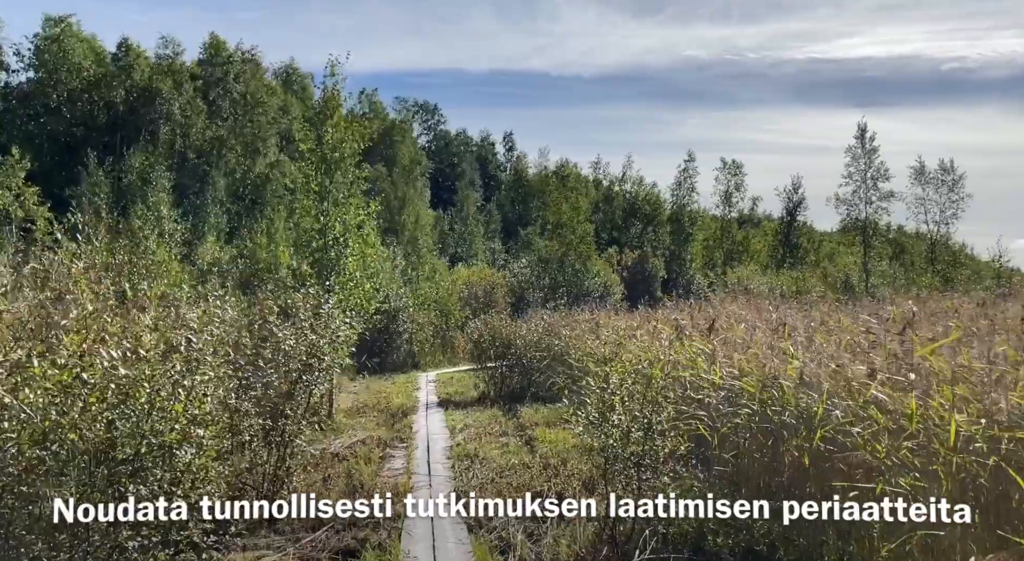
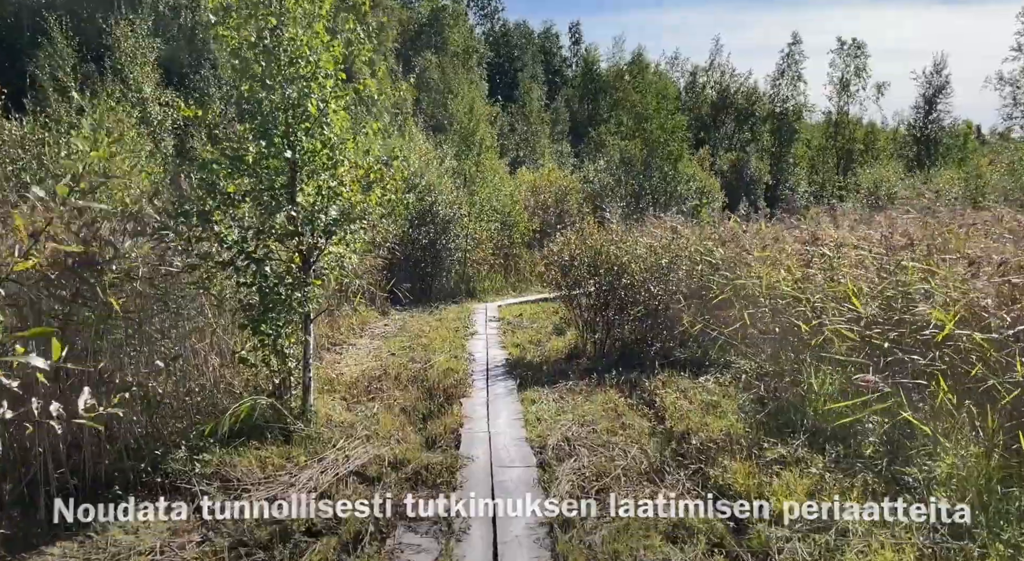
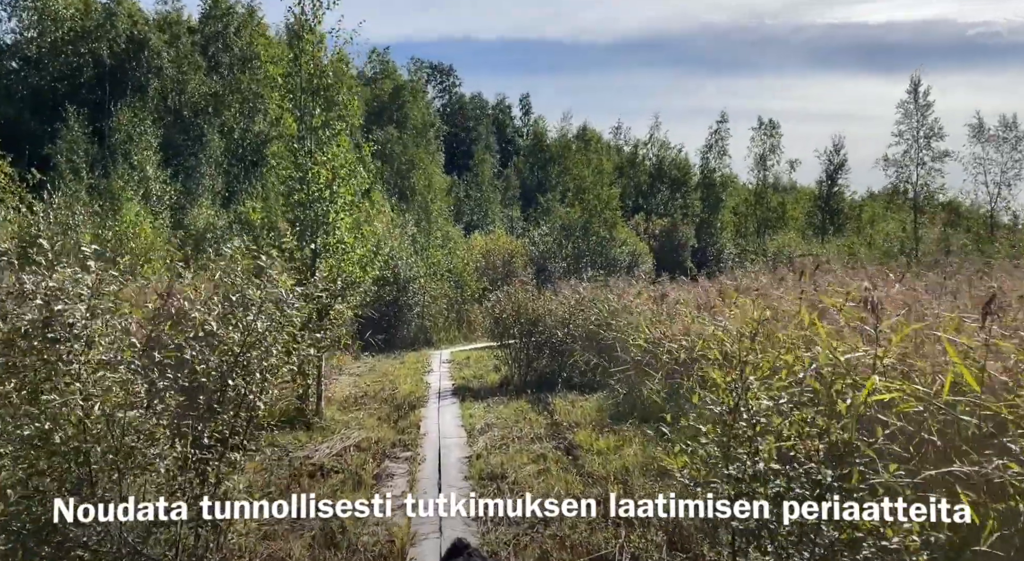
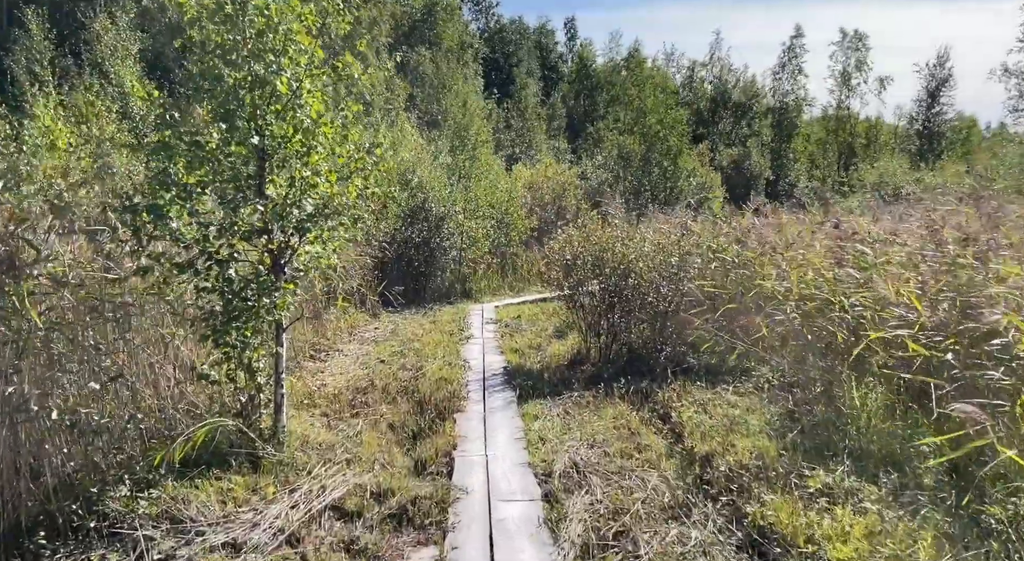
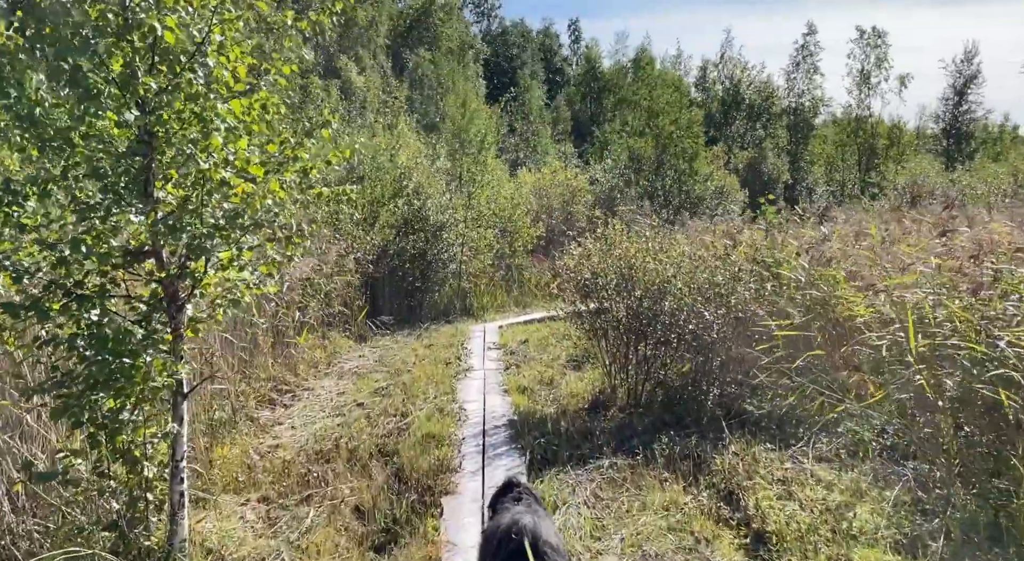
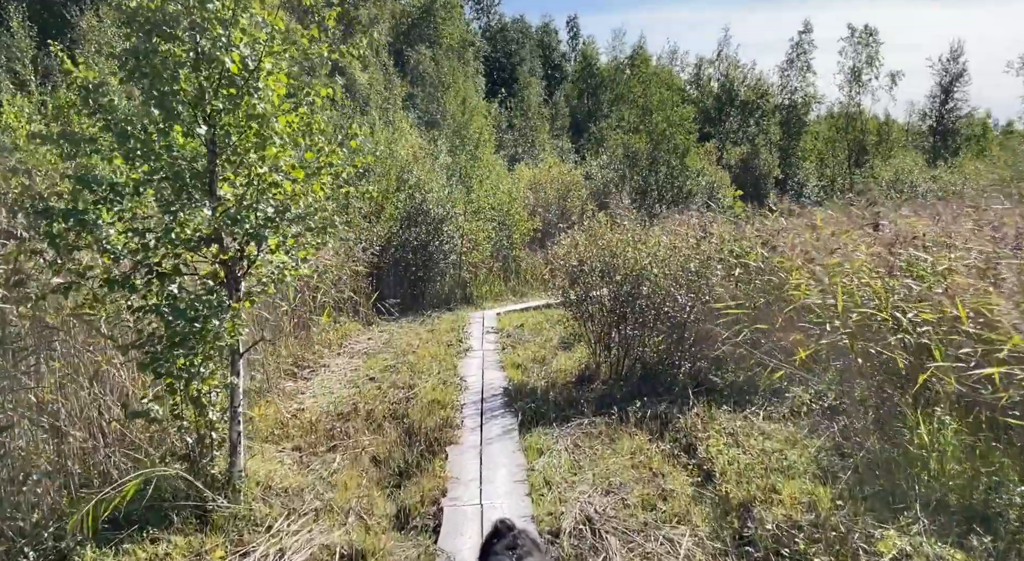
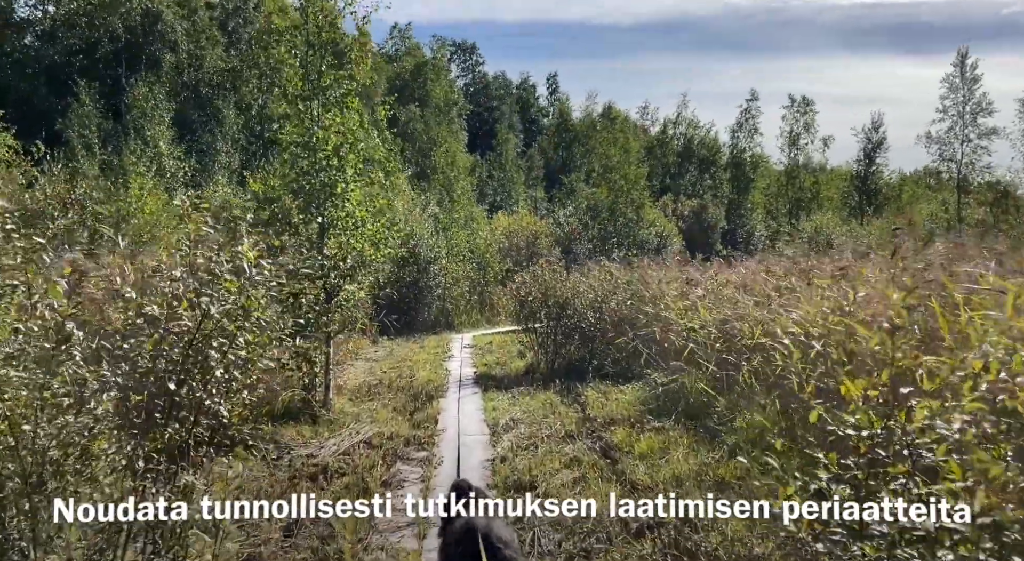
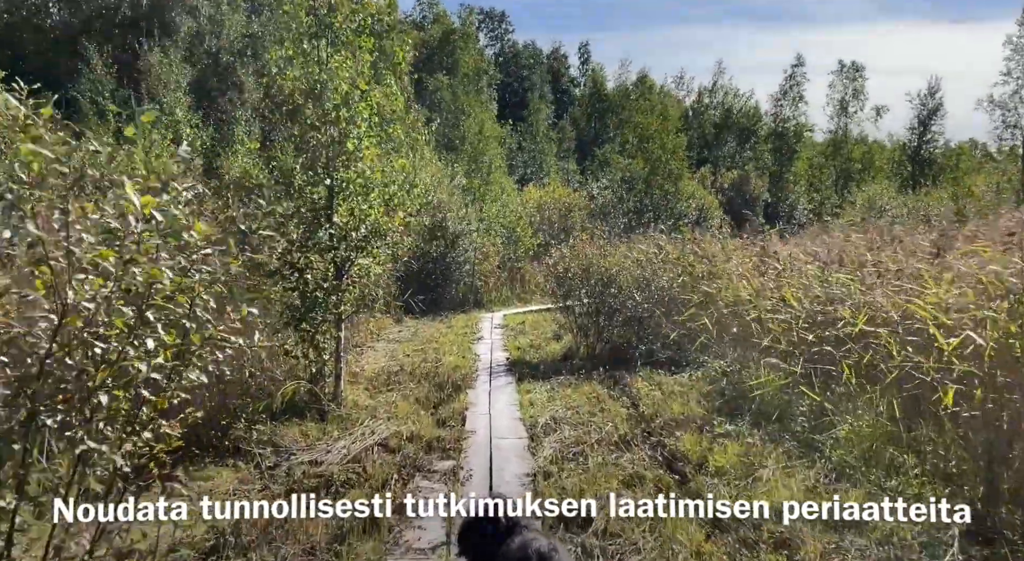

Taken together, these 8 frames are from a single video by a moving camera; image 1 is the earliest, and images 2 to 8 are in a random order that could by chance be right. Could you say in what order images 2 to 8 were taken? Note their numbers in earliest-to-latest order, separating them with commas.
3, 7, 8, 2, 4, 6, 5
